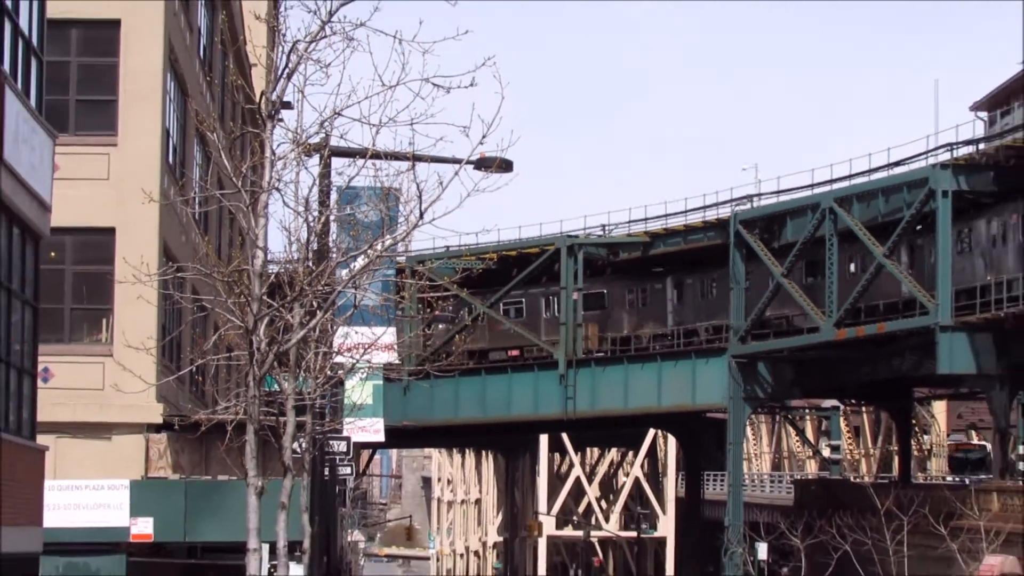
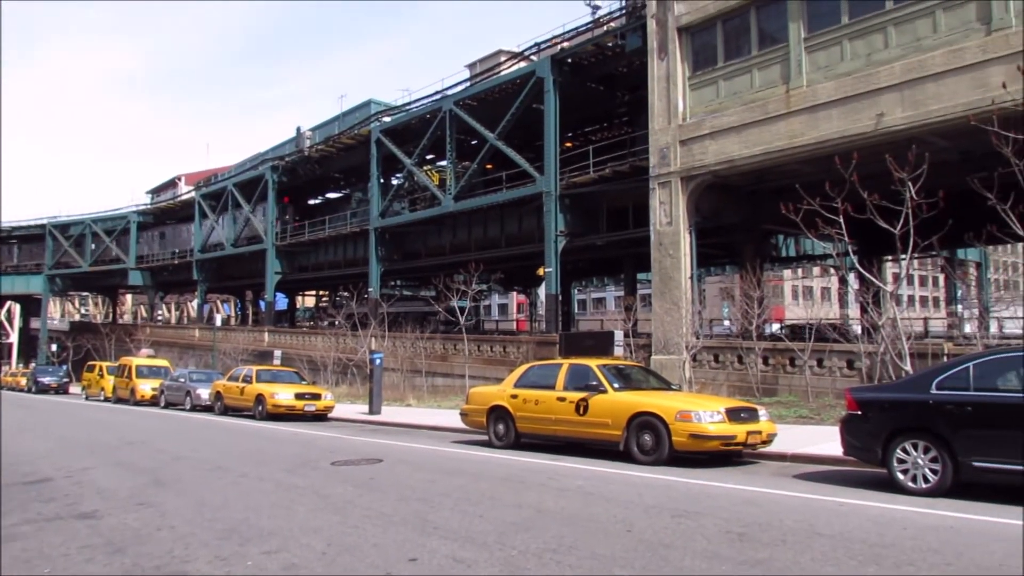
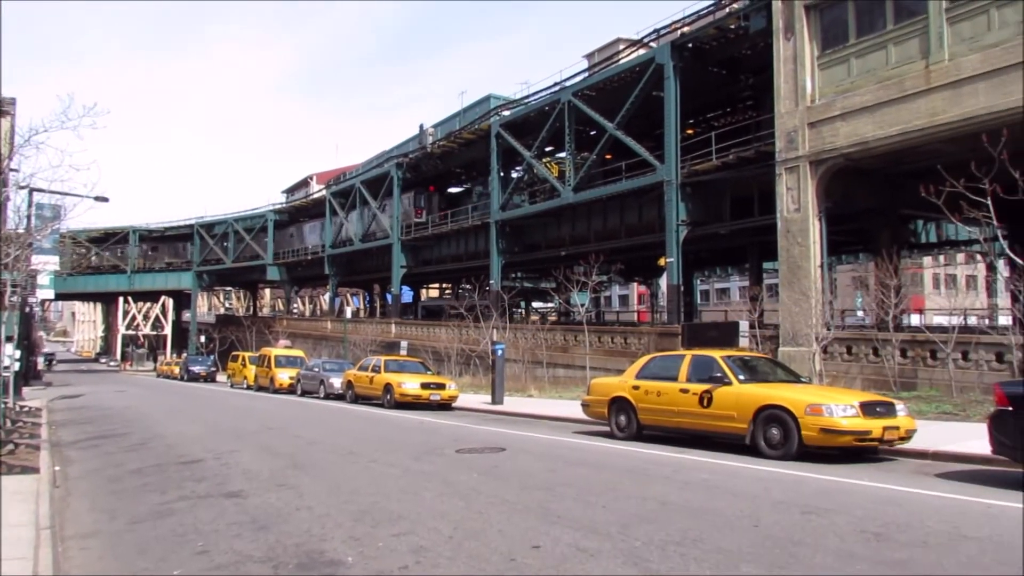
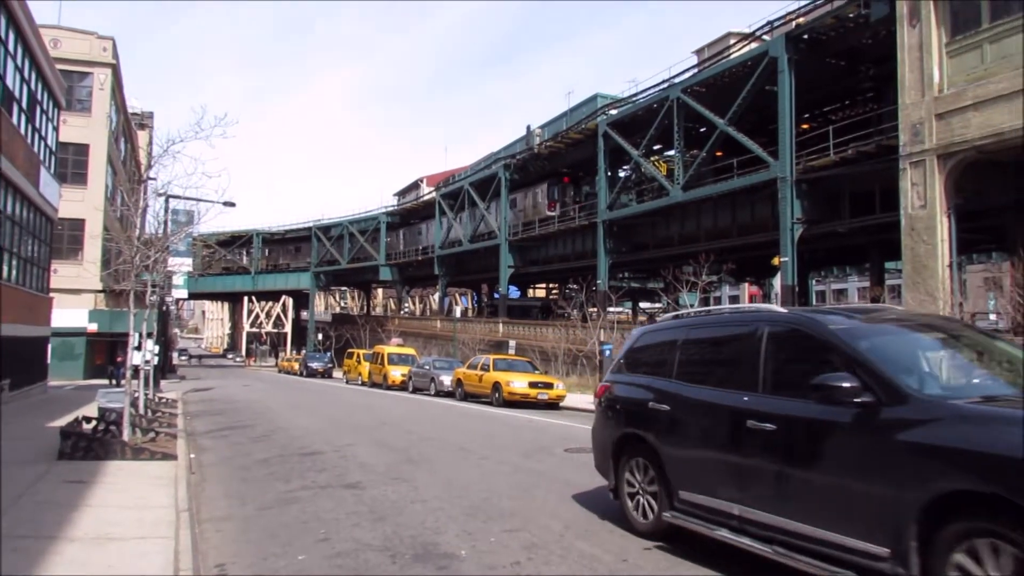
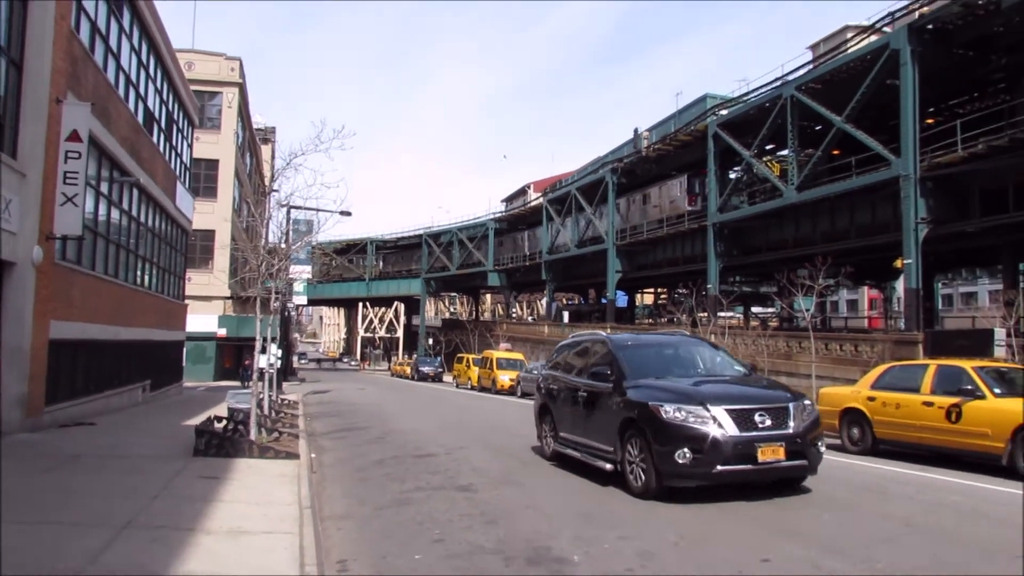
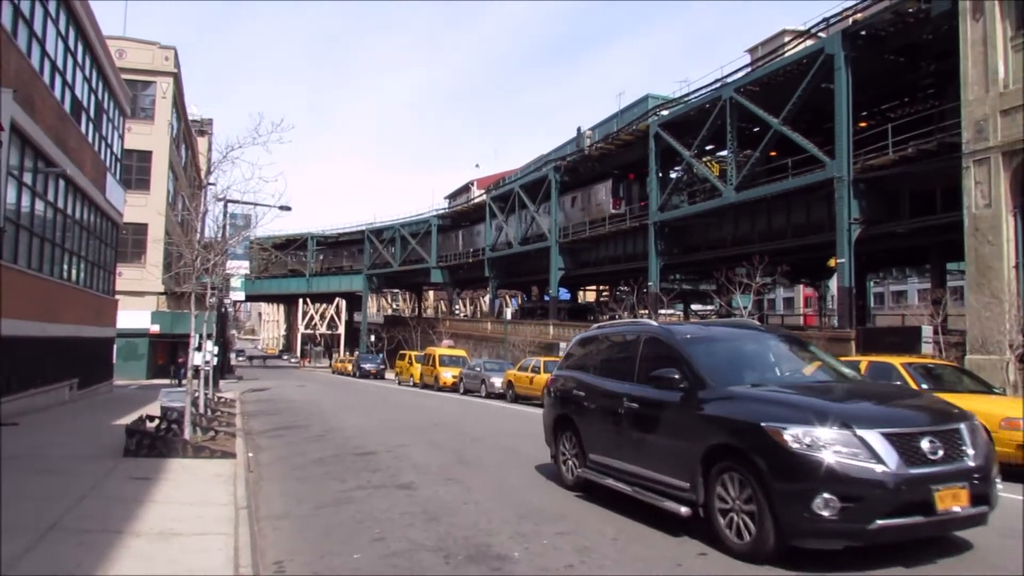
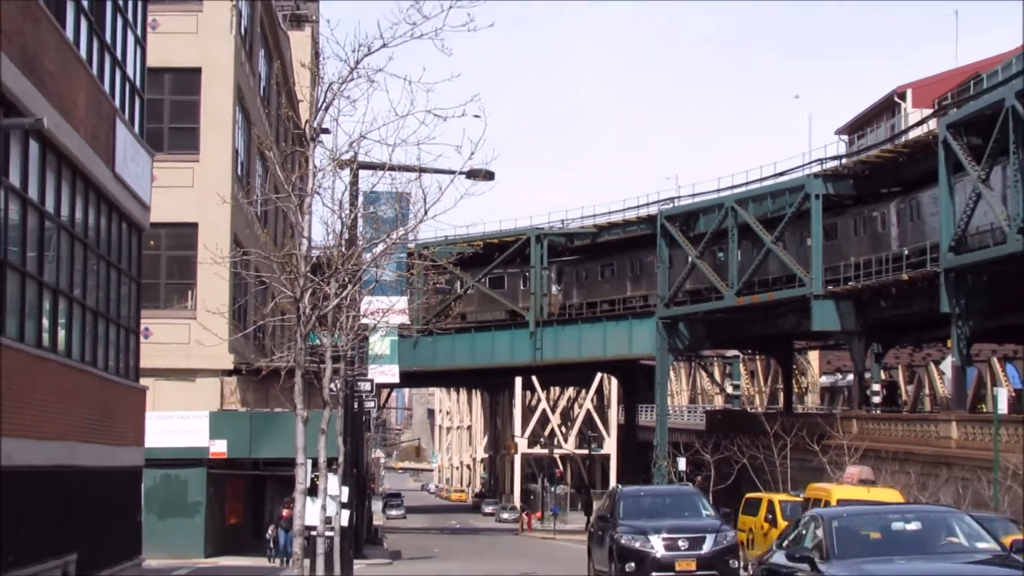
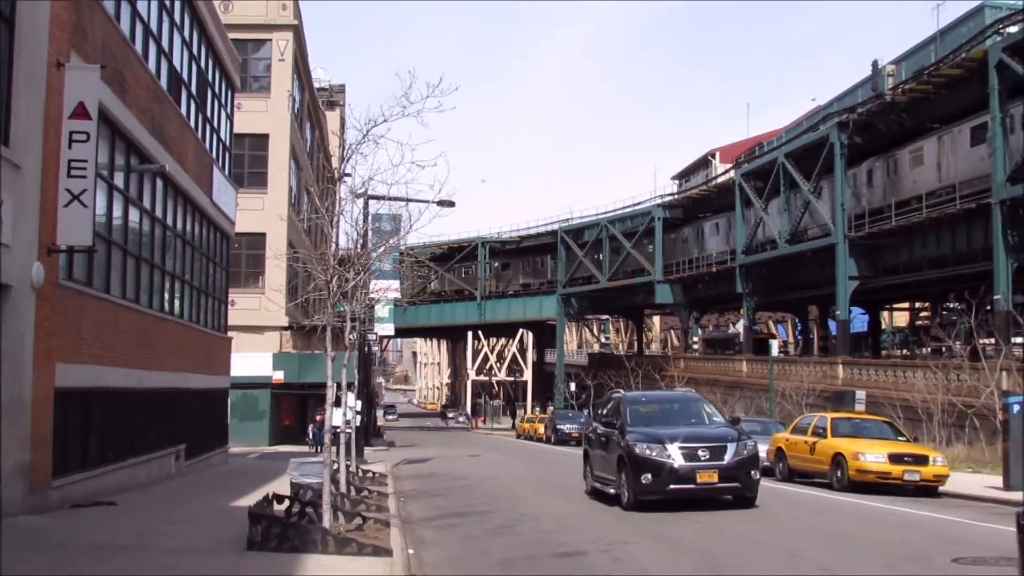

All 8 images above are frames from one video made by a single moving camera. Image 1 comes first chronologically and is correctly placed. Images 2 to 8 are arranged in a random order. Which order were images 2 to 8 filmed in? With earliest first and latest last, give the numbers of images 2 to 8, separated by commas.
7, 8, 5, 6, 4, 3, 2
